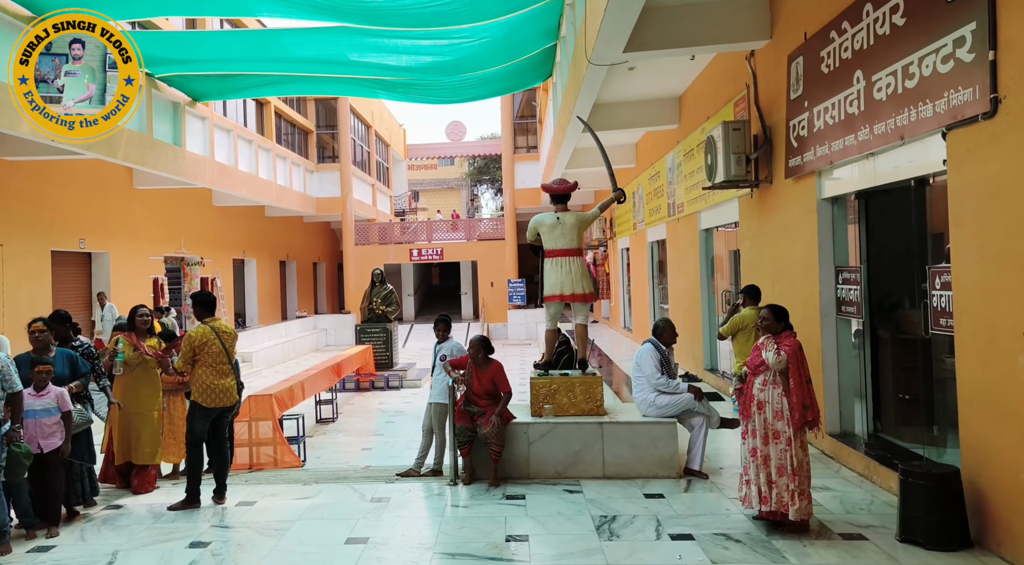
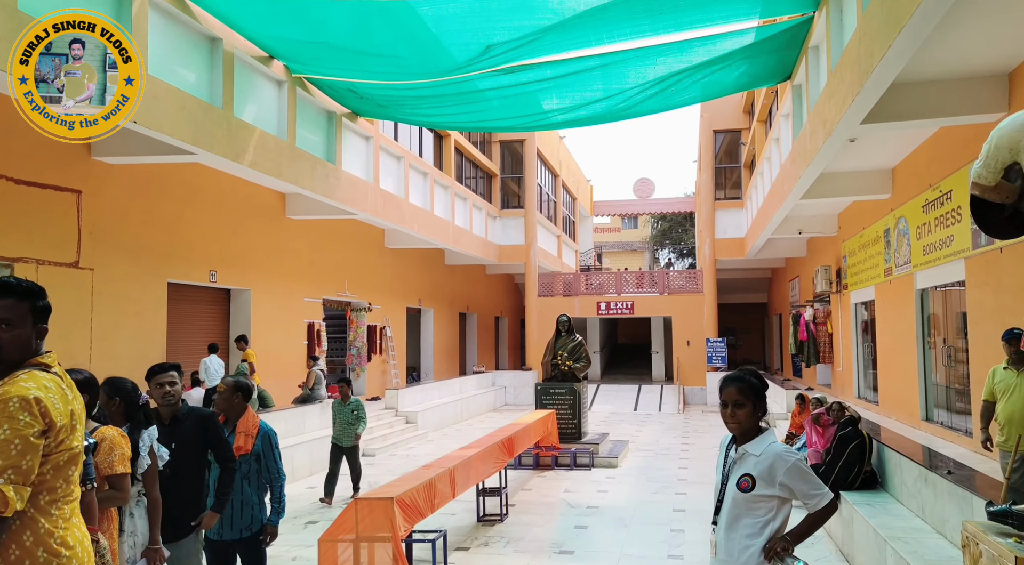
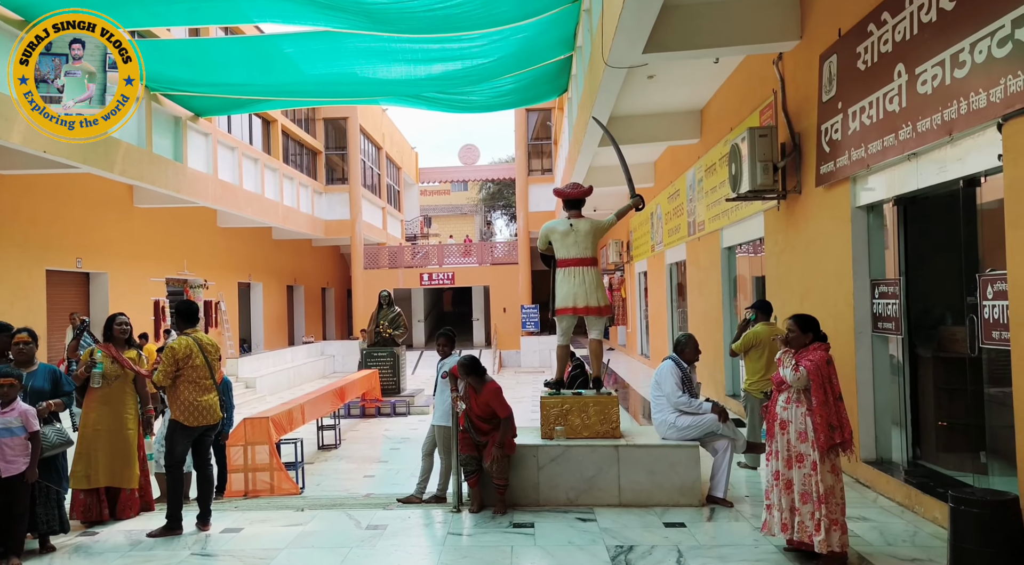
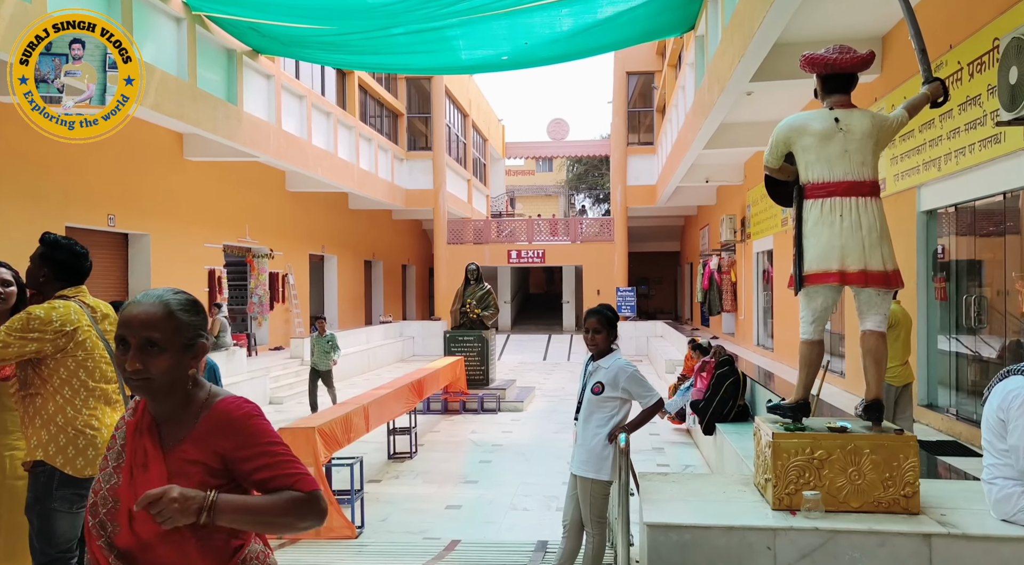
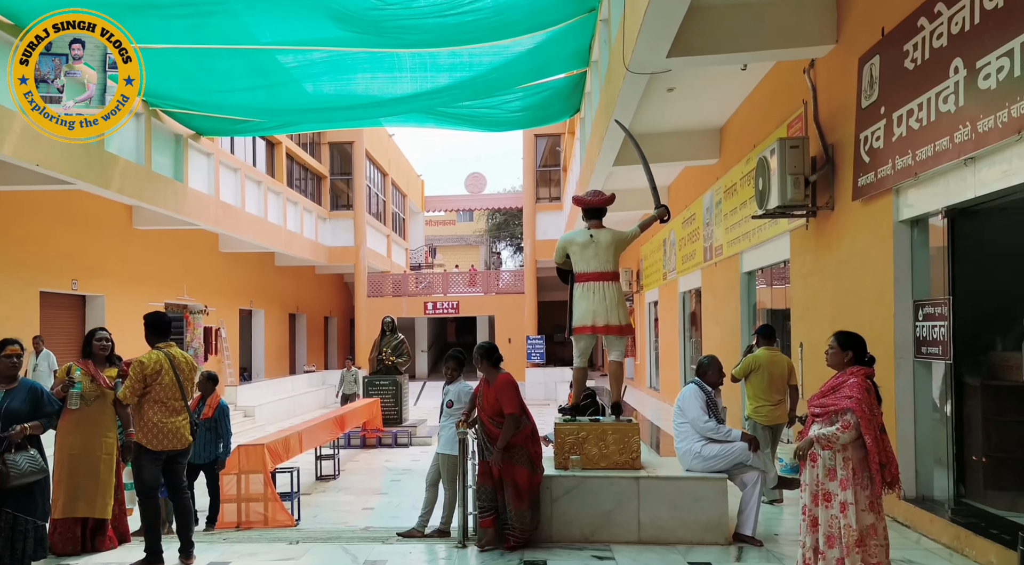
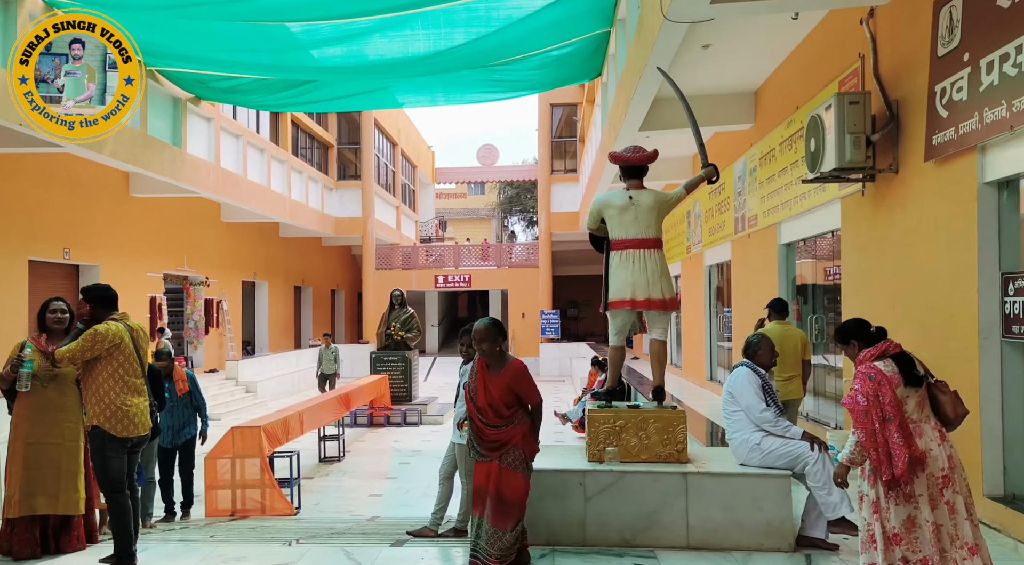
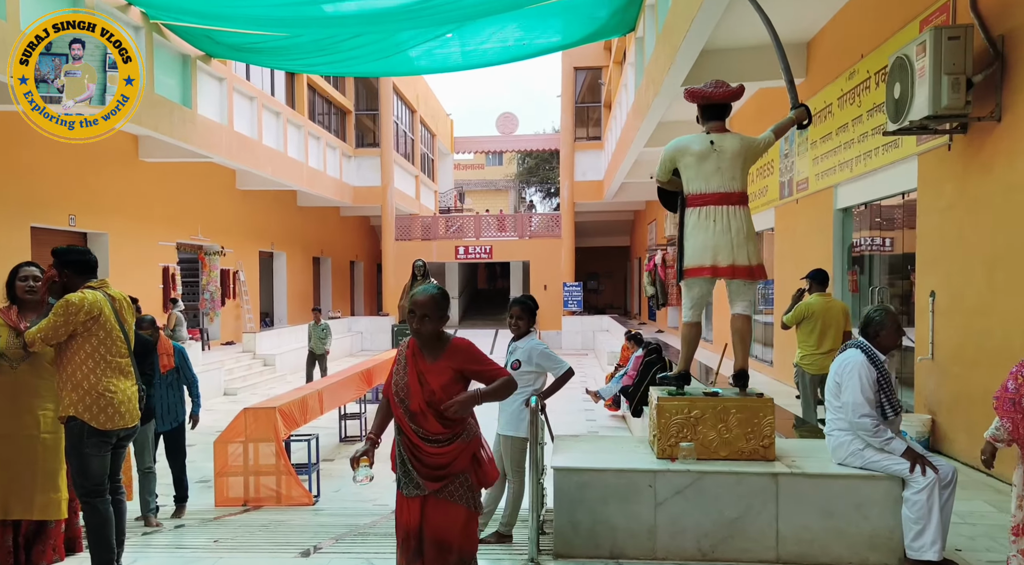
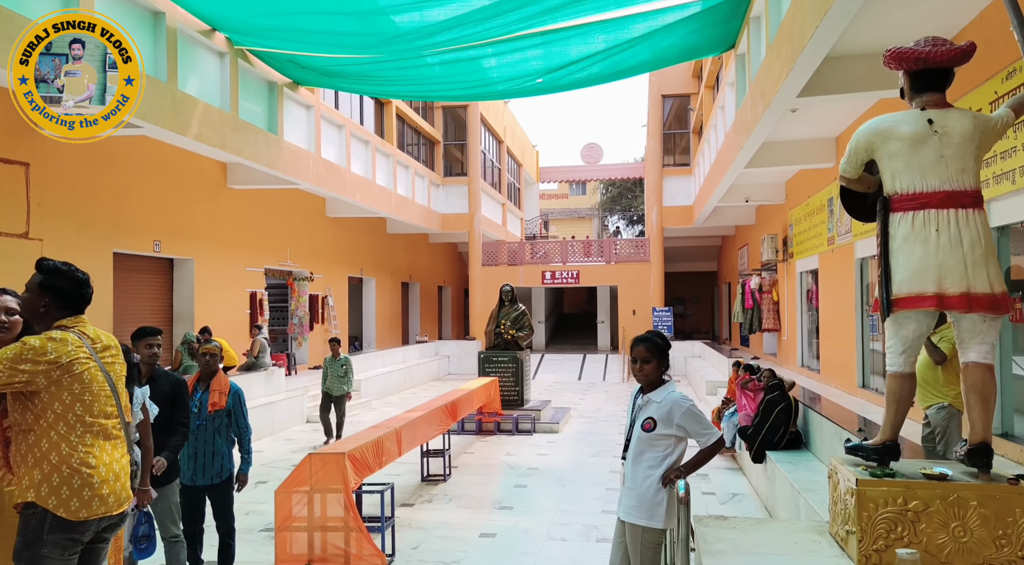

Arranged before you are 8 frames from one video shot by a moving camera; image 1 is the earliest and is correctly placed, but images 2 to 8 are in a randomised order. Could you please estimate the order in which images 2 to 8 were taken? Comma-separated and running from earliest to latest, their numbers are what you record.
3, 5, 6, 7, 4, 8, 2
